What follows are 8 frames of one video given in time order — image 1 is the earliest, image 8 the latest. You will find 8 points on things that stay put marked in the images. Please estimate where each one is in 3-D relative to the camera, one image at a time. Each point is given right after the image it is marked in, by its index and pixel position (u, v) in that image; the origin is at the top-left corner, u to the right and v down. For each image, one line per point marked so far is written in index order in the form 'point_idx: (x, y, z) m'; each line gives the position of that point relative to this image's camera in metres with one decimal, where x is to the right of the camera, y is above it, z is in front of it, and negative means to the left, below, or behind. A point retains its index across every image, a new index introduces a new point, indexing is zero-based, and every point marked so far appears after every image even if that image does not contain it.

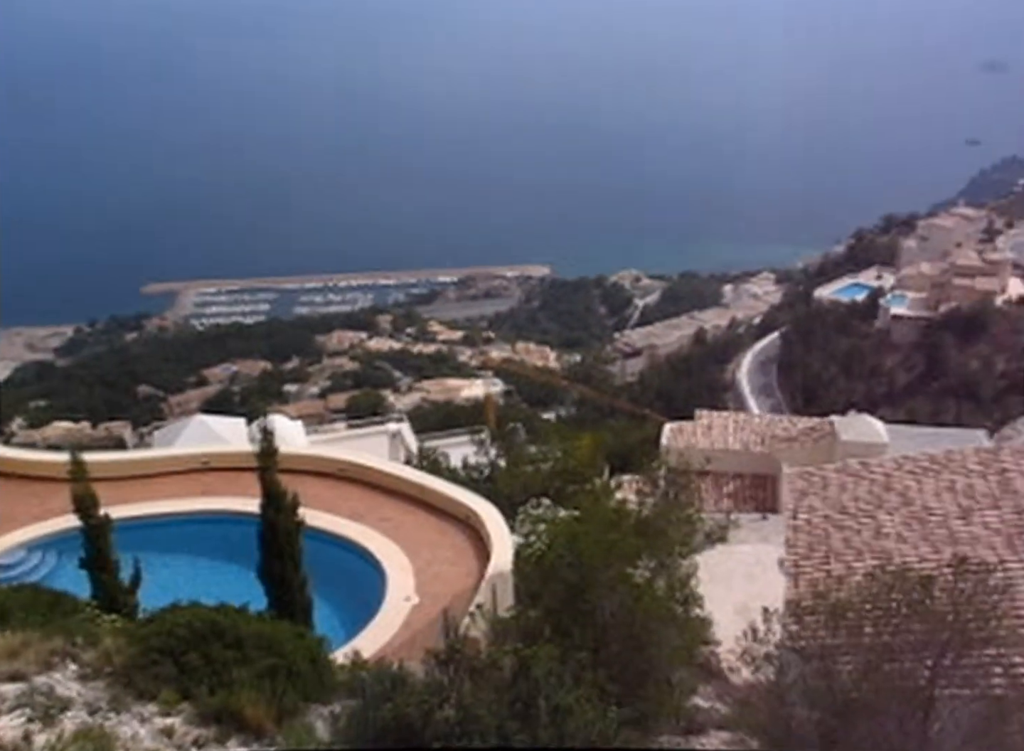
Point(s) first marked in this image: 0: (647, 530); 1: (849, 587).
0: (+1.2, -1.4, +7.5) m
1: (+2.6, -1.7, +6.7) m
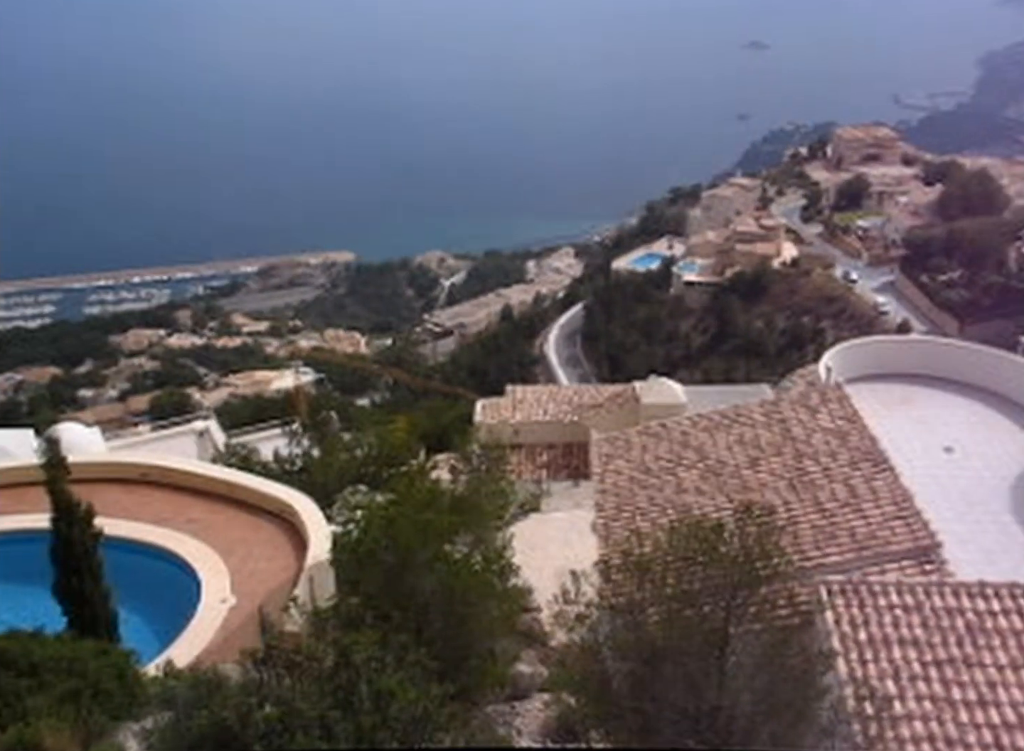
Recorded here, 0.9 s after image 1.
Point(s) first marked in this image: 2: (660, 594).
0: (-0.4, -1.2, +7.6) m
1: (+1.1, -1.4, +7.0) m
2: (+1.0, -1.4, +5.5) m
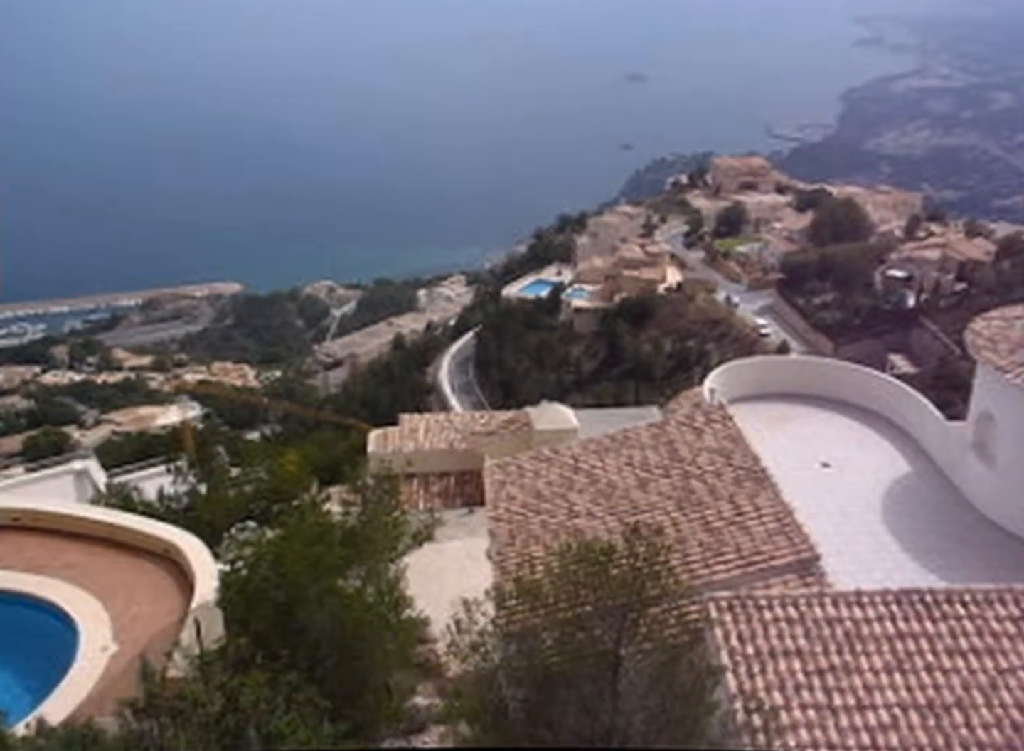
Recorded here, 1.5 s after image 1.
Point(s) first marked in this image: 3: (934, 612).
0: (-1.4, -1.4, +7.6) m
1: (+0.2, -1.6, +7.1) m
2: (+0.3, -1.6, +5.6) m
3: (+3.2, -1.7, +6.2) m
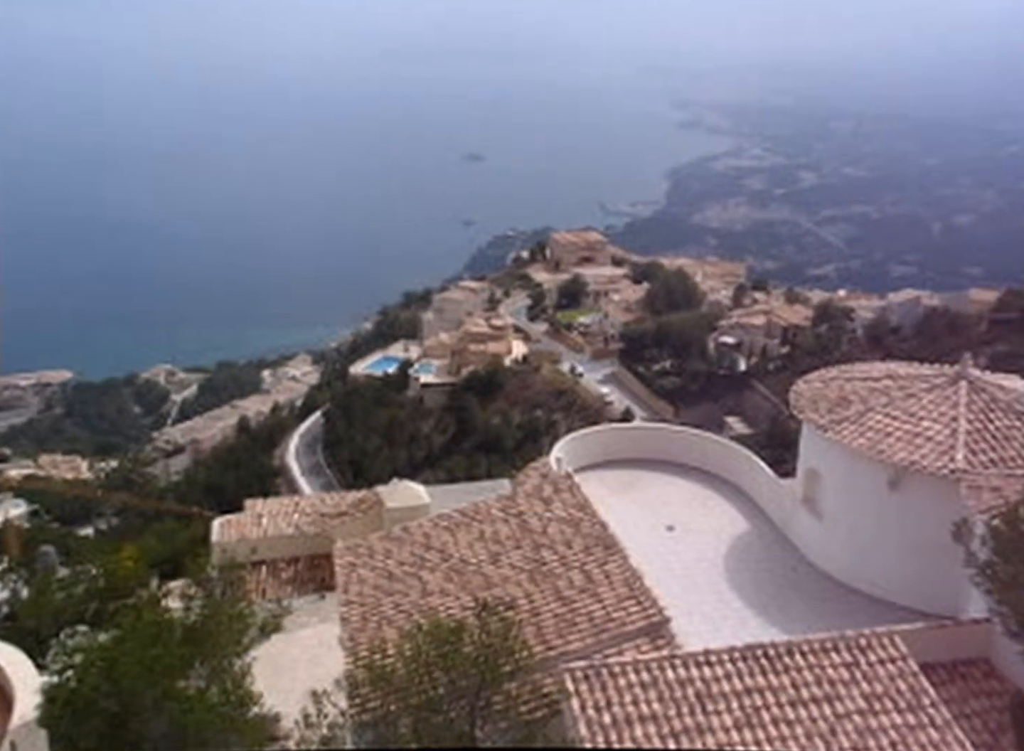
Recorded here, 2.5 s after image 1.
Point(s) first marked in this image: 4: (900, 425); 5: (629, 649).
0: (-2.7, -2.2, +7.2) m
1: (-1.0, -2.2, +6.9) m
2: (-0.8, -2.1, +5.4) m
3: (+2.0, -2.2, +6.5) m
4: (+3.4, -0.5, +7.5) m
5: (+0.9, -2.2, +6.8) m
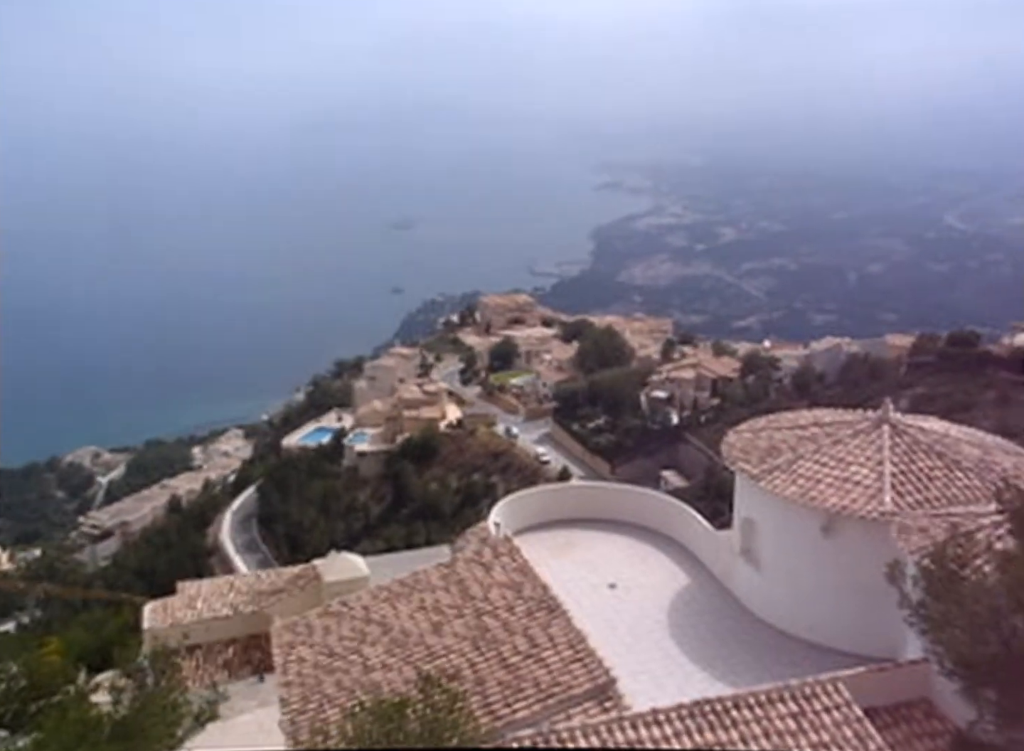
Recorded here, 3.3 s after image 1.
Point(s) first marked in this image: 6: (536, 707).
0: (-3.1, -2.9, +6.9) m
1: (-1.4, -2.8, +6.7) m
2: (-1.1, -2.6, +5.2) m
3: (+1.6, -2.6, +6.4) m
4: (+2.8, -0.9, +7.6) m
5: (+0.5, -2.7, +6.7) m
6: (+0.2, -2.6, +6.7) m
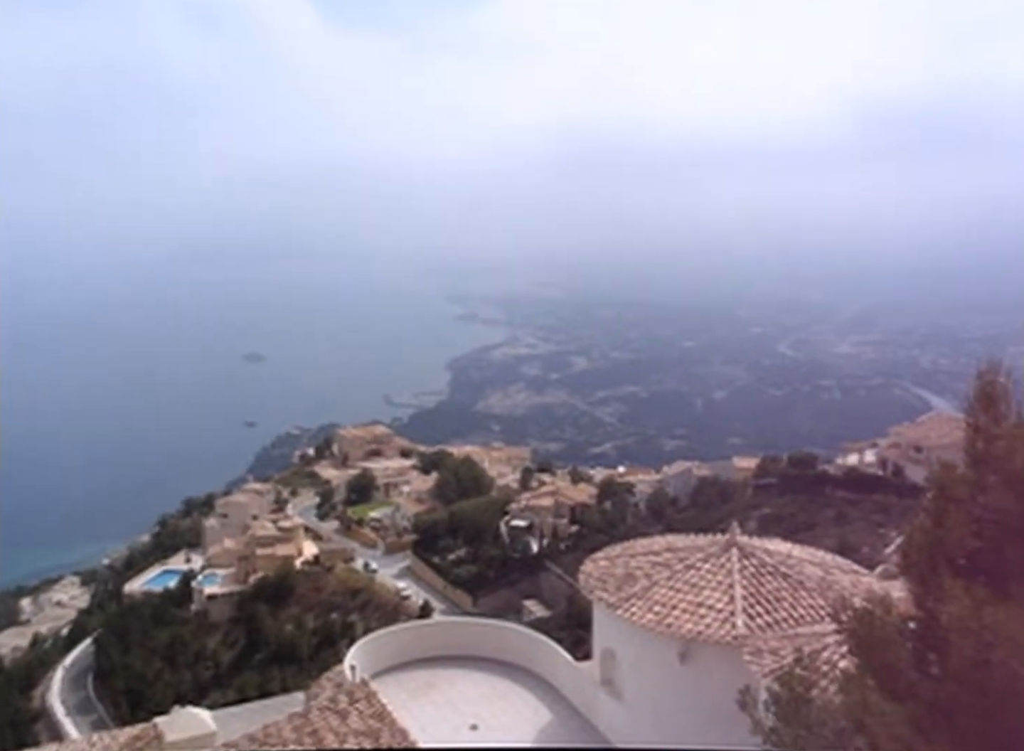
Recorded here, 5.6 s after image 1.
0: (-4.2, -4.0, +6.1) m
1: (-2.5, -3.9, +6.1) m
2: (-2.1, -3.5, +4.7) m
3: (+0.5, -3.6, +6.2) m
4: (+1.6, -2.0, +7.7) m
5: (-0.6, -3.7, +6.3) m
6: (-0.9, -3.7, +6.3) m
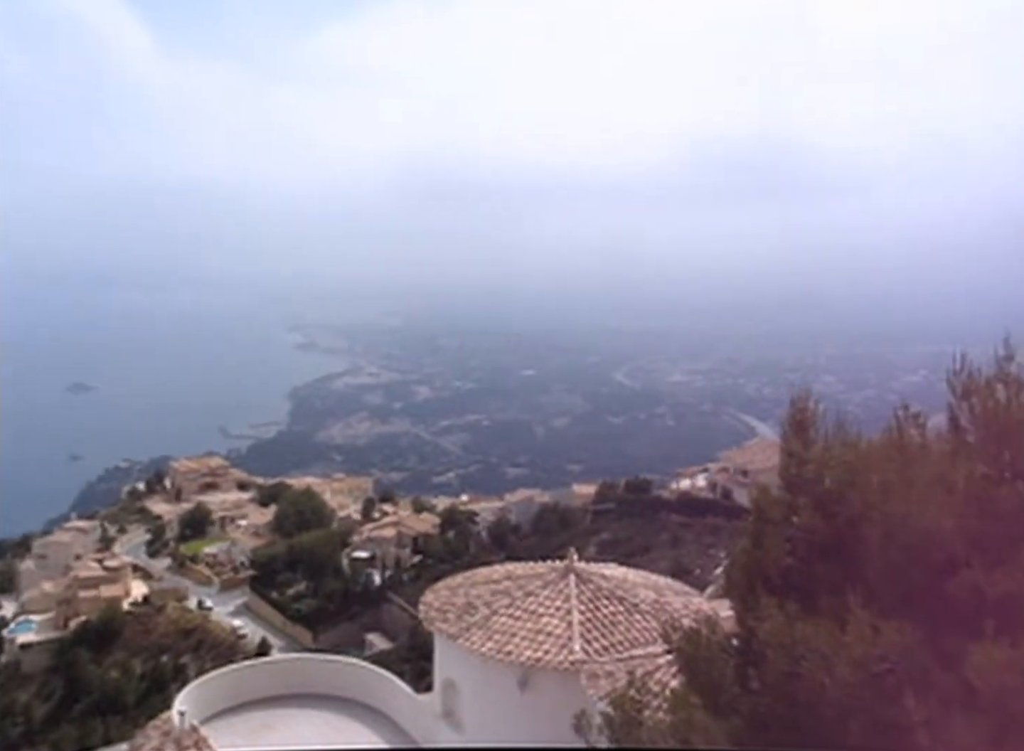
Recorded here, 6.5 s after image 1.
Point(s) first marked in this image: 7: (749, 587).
0: (-5.4, -4.2, +5.3) m
1: (-3.7, -4.2, +5.6) m
2: (-3.1, -3.7, +4.3) m
3: (-0.7, -3.8, +6.1) m
4: (+0.1, -2.3, +7.8) m
5: (-1.9, -3.9, +6.0) m
6: (-2.2, -3.9, +6.0) m
7: (+1.9, -1.7, +7.0) m
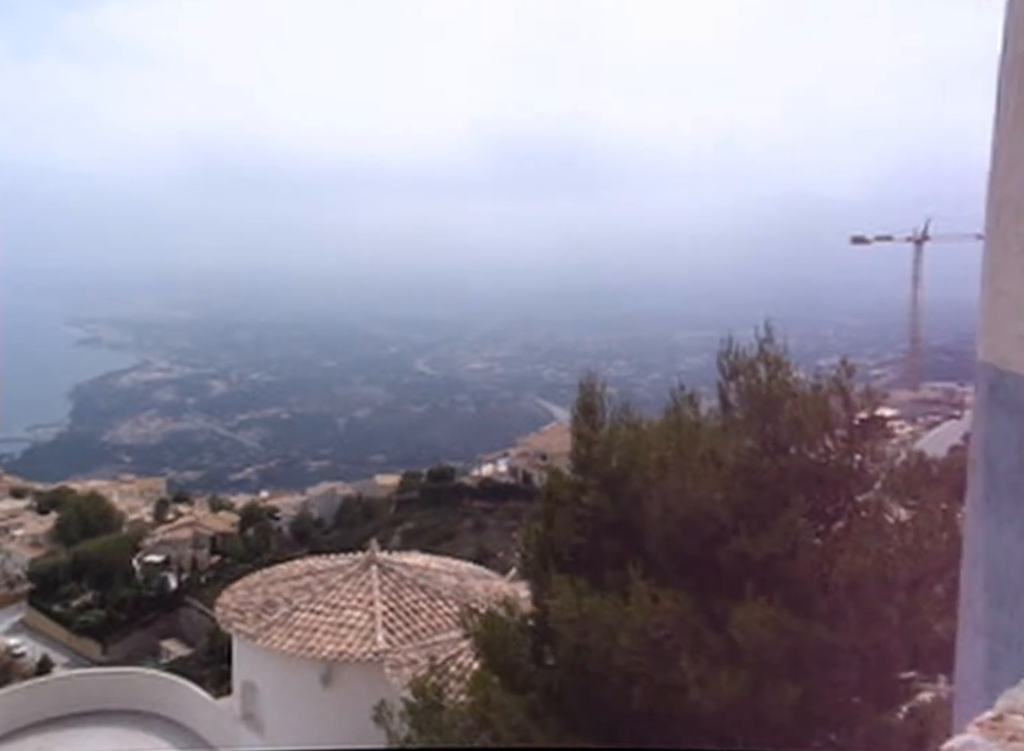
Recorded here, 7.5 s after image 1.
0: (-6.6, -4.3, +4.4) m
1: (-5.0, -4.2, +4.9) m
2: (-4.1, -3.7, +3.7) m
3: (-2.1, -3.8, +5.9) m
4: (-1.7, -2.2, +7.7) m
5: (-3.3, -3.9, +5.7) m
6: (-3.6, -3.9, +5.6) m
7: (+0.3, -1.6, +7.3) m
